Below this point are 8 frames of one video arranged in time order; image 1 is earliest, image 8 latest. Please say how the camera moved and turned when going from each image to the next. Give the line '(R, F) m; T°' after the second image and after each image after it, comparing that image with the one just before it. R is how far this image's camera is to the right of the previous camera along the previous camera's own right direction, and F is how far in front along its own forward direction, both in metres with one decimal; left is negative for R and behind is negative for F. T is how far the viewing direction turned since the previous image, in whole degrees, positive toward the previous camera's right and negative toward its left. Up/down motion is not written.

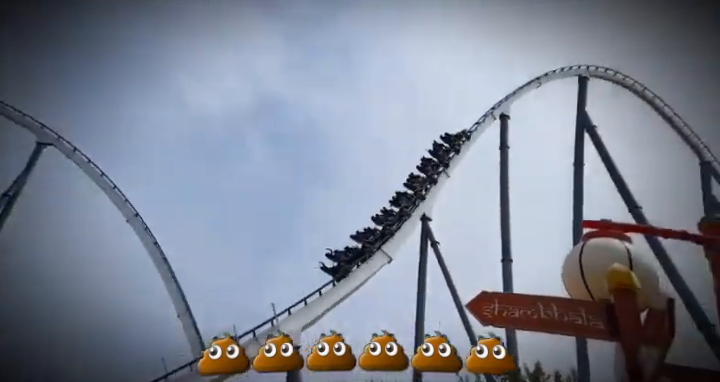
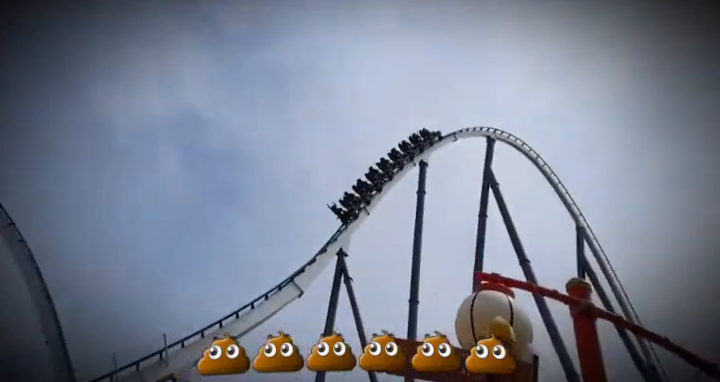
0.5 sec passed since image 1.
(-0.5, -0.7) m; +9°
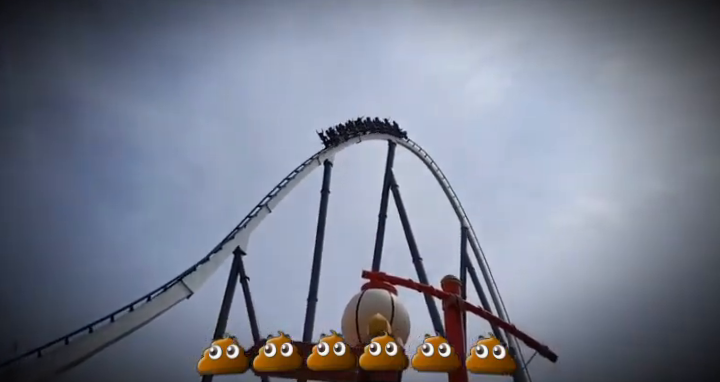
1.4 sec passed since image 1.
(-1.5, +0.2) m; +16°
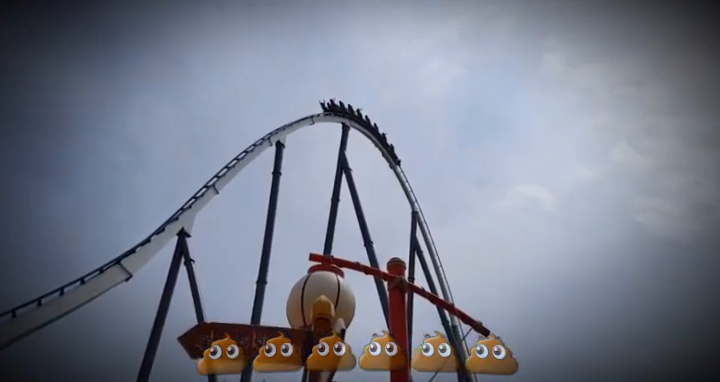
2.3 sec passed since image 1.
(-0.5, +0.4) m; +7°
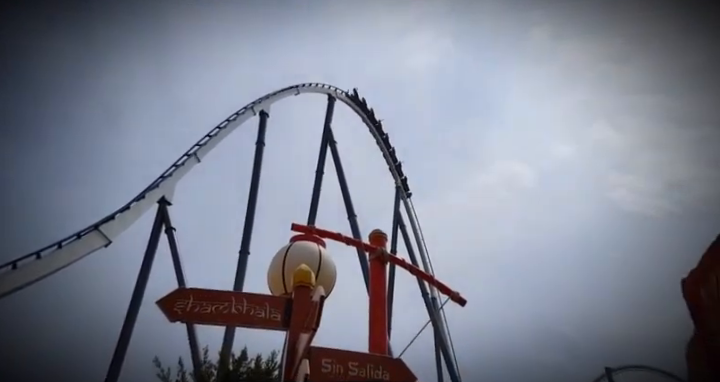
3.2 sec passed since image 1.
(0.0, 0.0) m; +2°
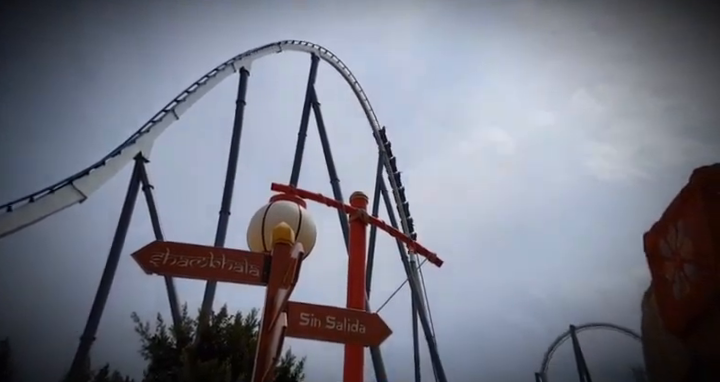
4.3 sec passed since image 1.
(0.0, 0.0) m; +2°
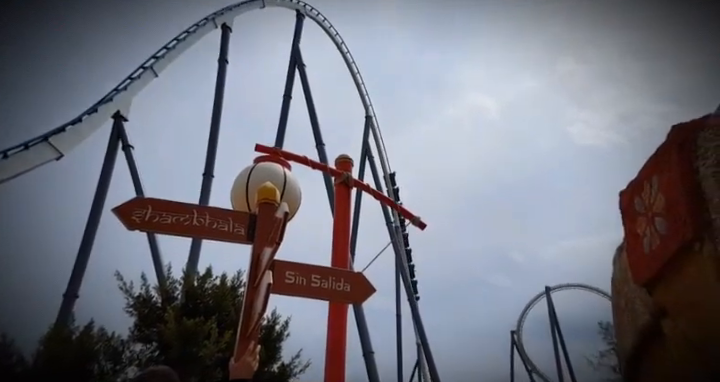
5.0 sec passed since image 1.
(0.0, 0.0) m; +1°
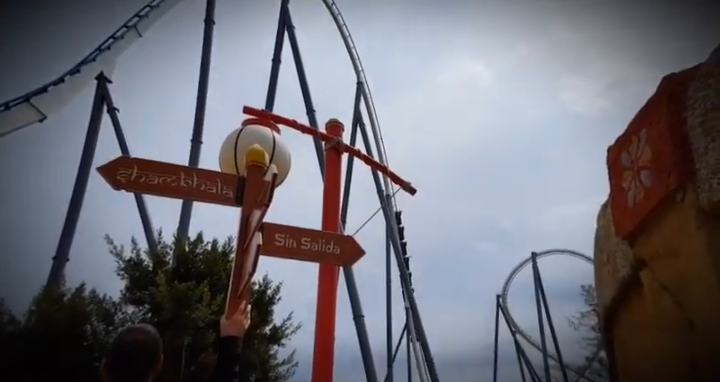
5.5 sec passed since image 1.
(0.0, 0.0) m; +1°
